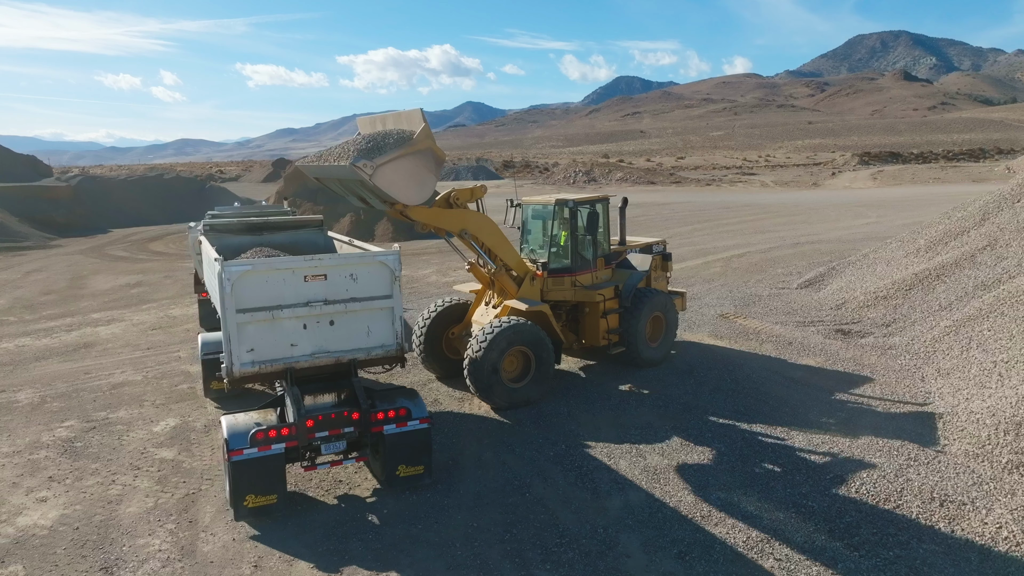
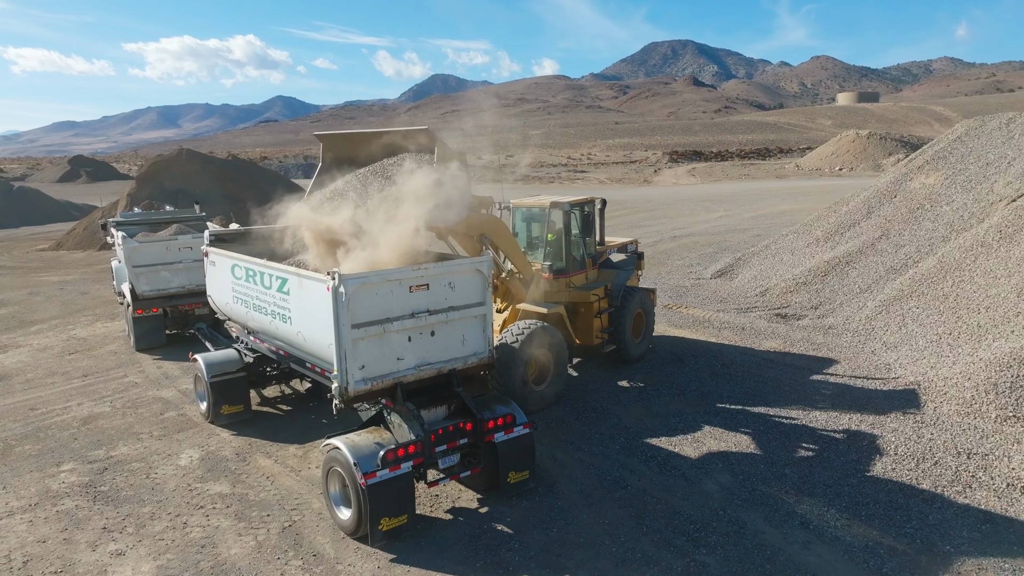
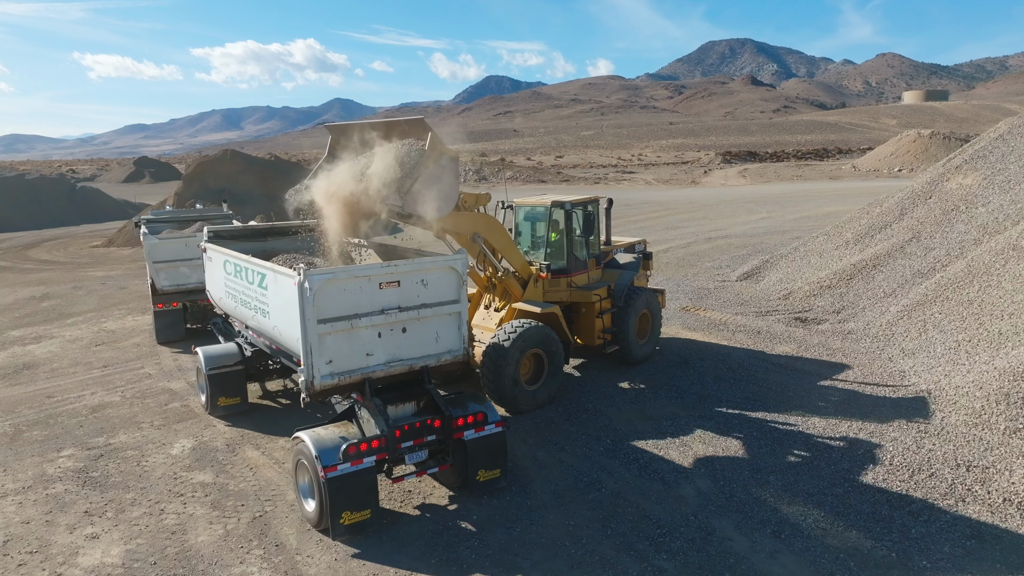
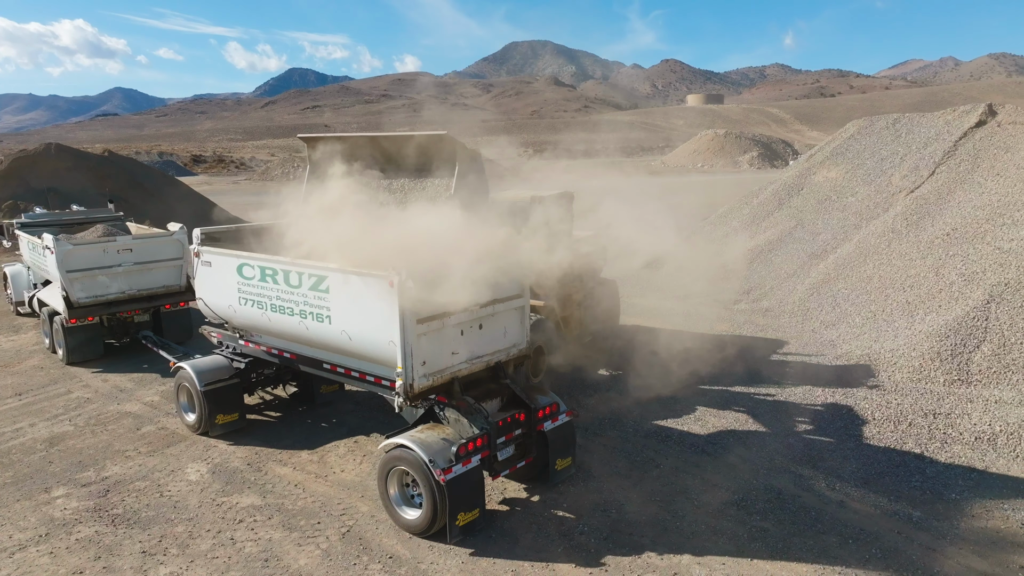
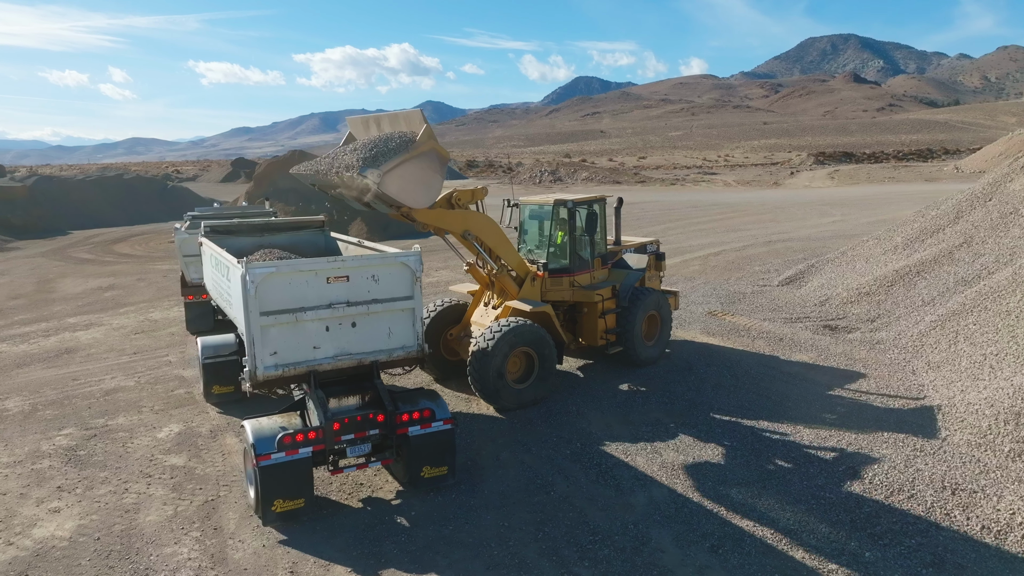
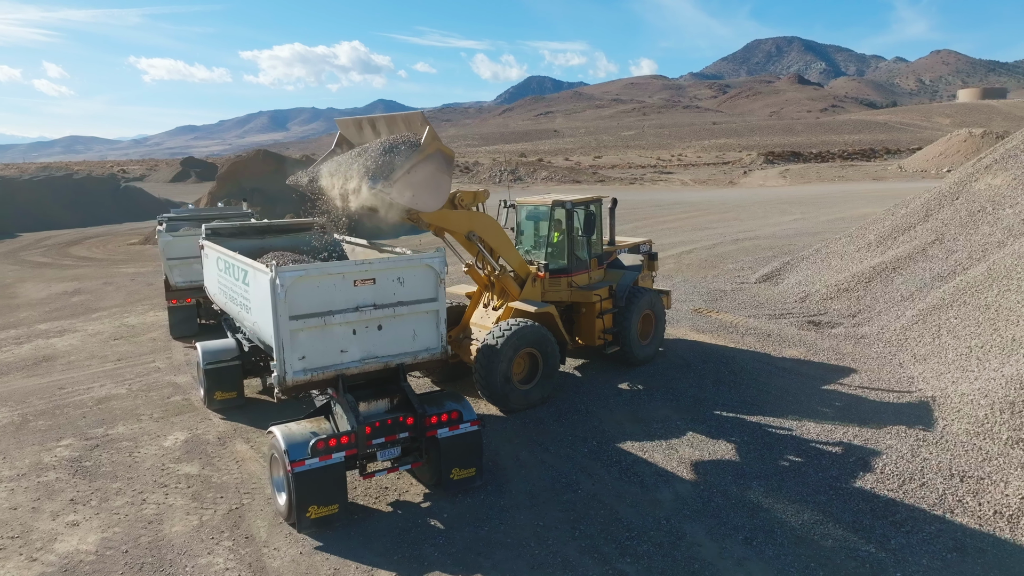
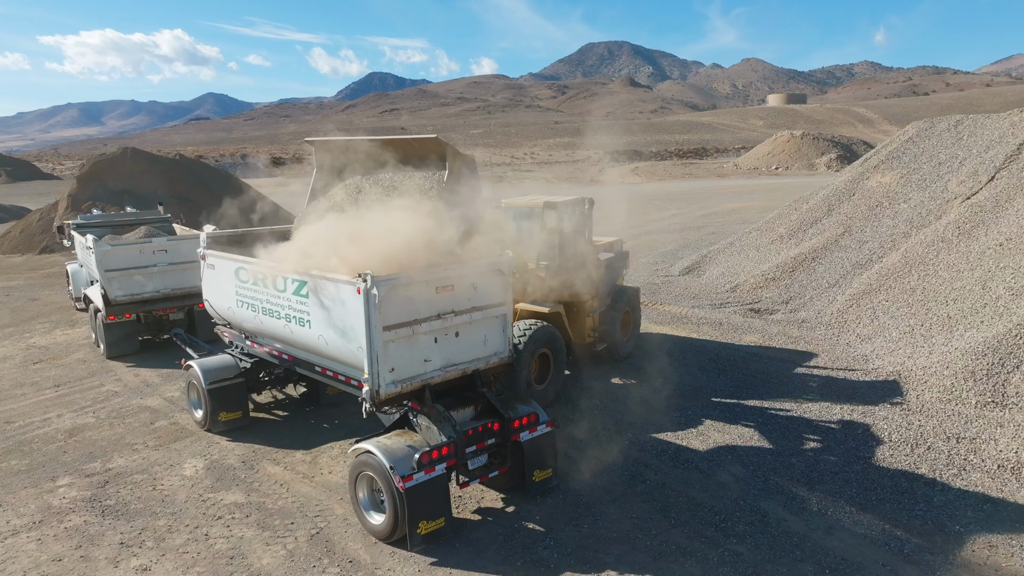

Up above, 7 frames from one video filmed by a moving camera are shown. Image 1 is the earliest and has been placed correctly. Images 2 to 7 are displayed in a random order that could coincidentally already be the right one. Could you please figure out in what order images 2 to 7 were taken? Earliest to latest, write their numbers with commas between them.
5, 6, 3, 2, 7, 4
